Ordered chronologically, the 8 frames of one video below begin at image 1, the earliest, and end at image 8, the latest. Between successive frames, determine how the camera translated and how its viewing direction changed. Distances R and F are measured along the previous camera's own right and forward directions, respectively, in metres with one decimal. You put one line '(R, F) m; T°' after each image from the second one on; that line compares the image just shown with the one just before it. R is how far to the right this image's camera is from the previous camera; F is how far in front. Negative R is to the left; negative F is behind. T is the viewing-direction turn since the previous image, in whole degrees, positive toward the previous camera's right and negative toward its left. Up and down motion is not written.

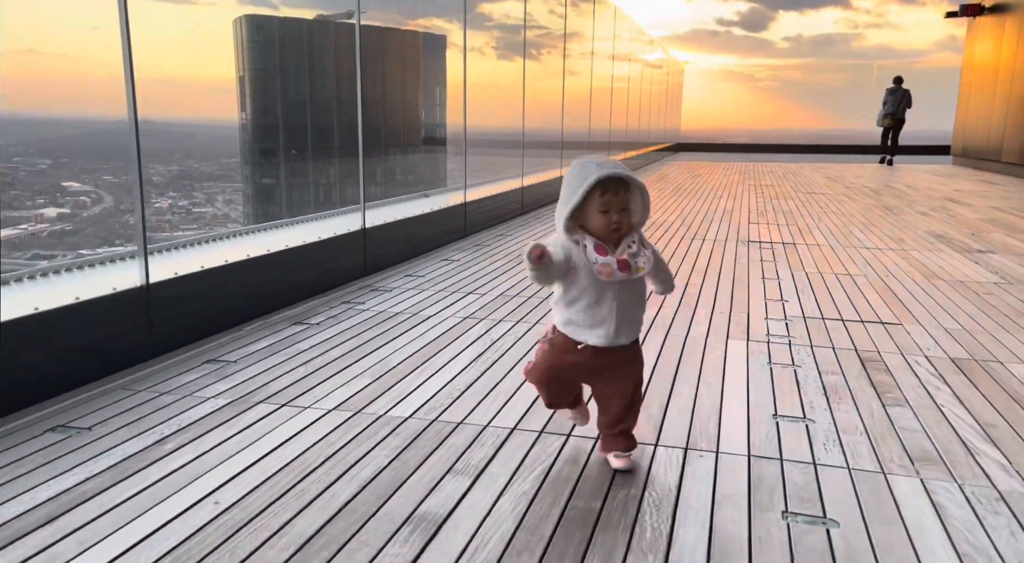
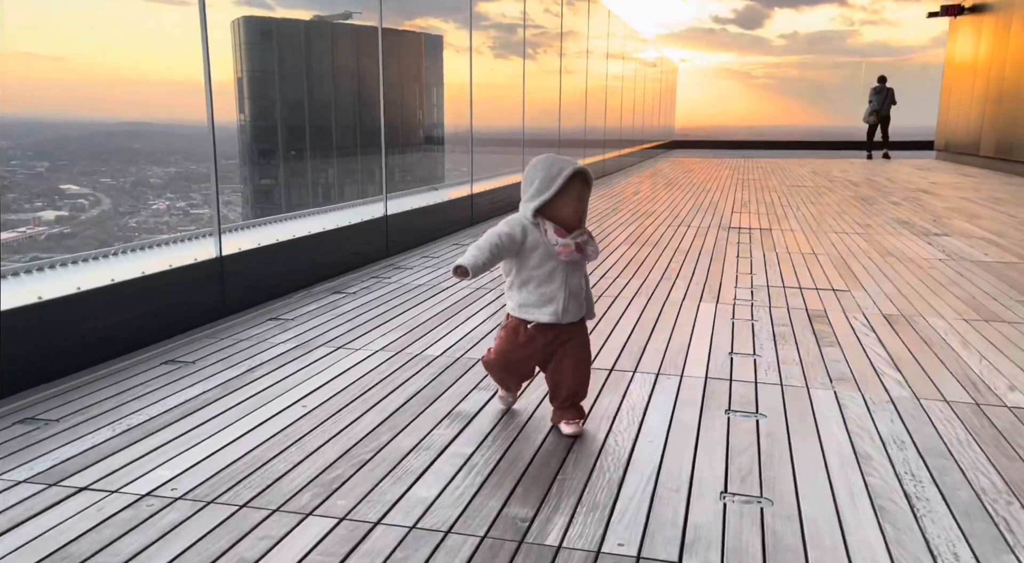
(+0.1, +0.8) m; 0°
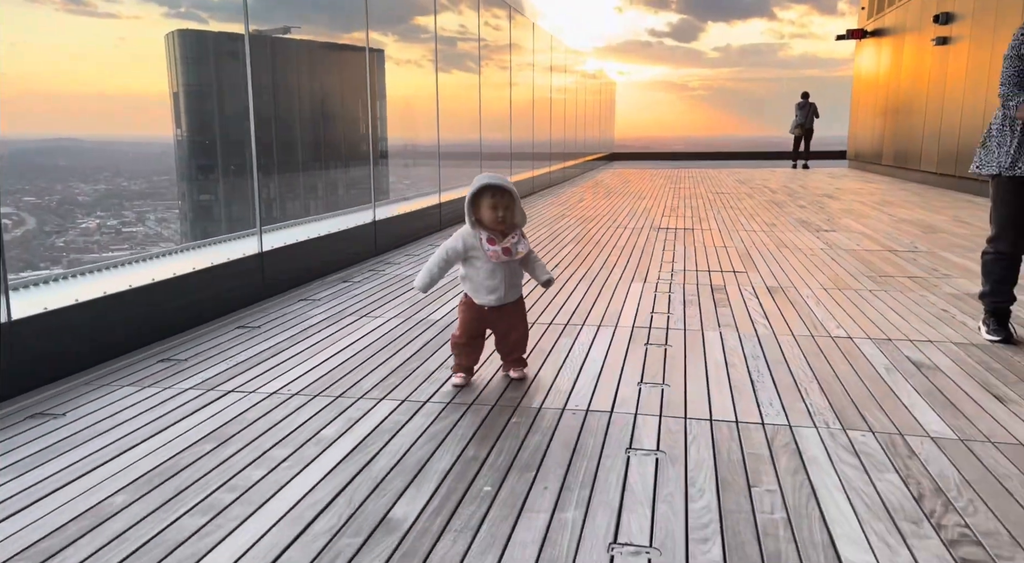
(-0.2, -0.9) m; +4°
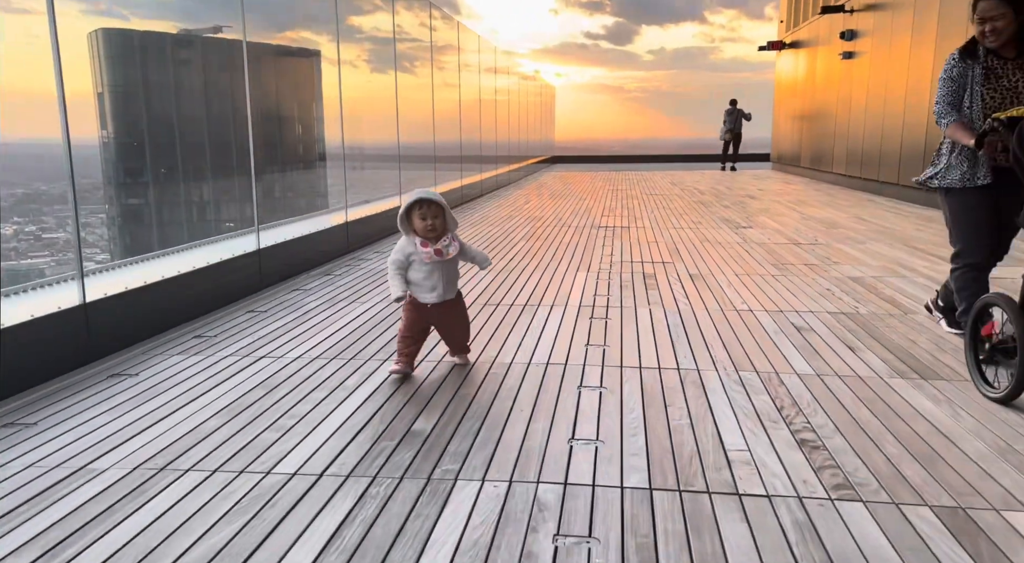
(-0.1, -0.7) m; +5°
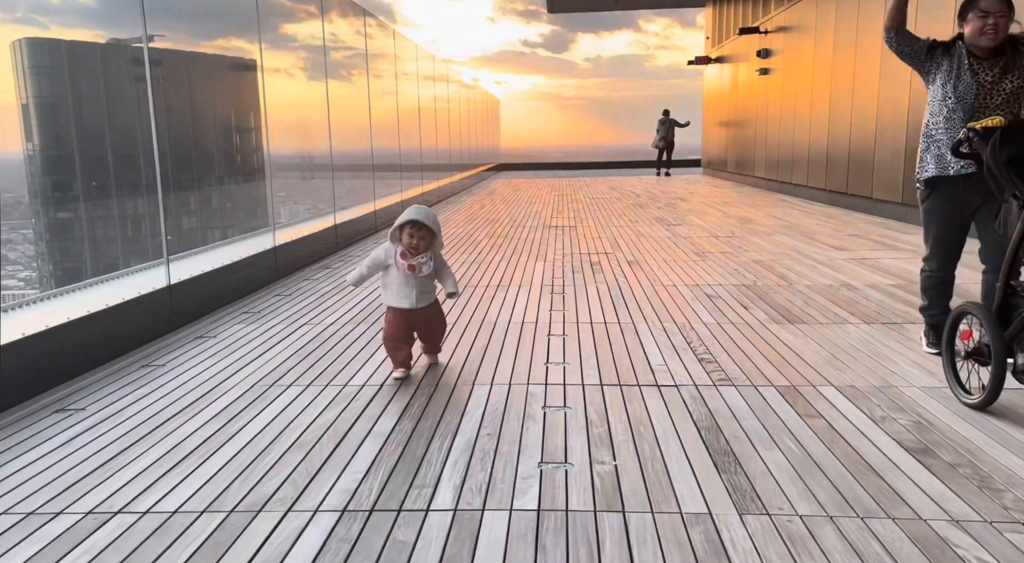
(-0.2, -1.0) m; +5°
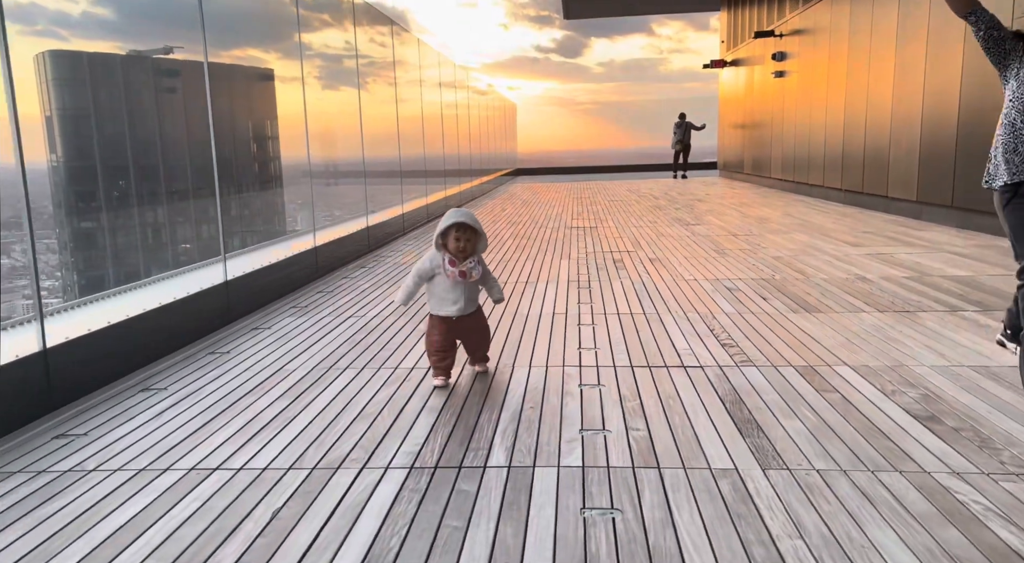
(-0.1, -0.3) m; -1°
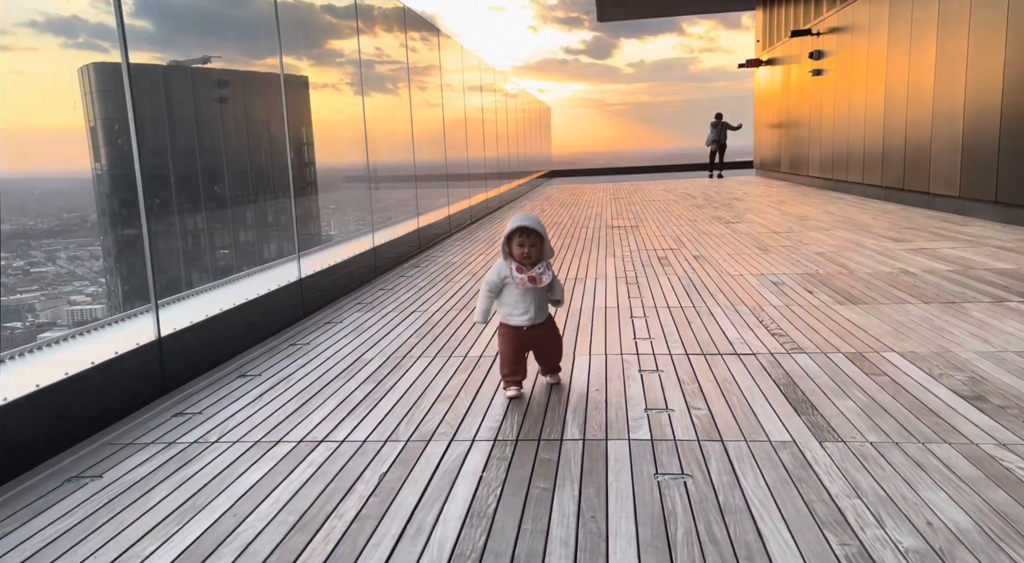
(-0.1, -0.2) m; -3°
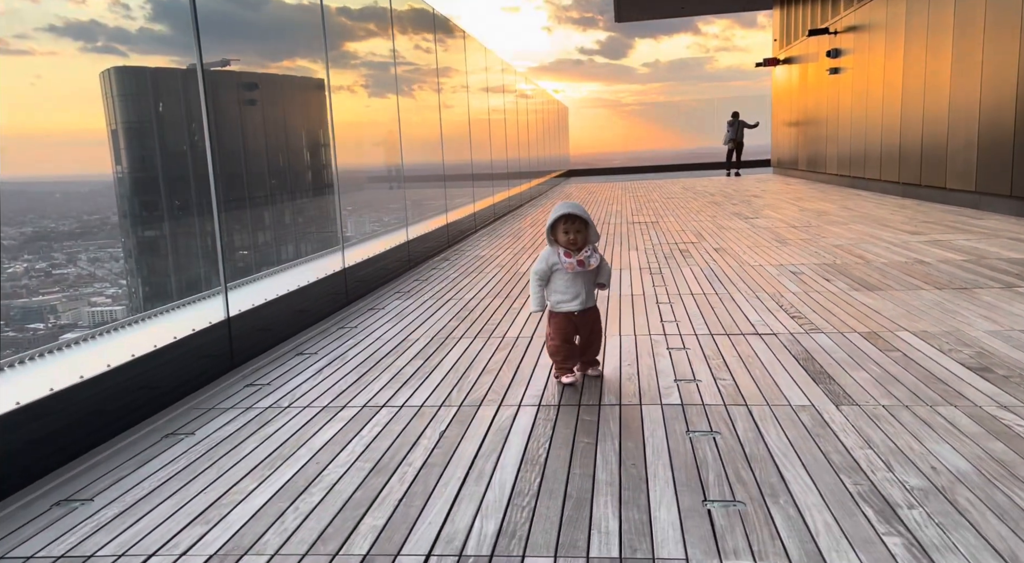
(-0.1, -0.3) m; -1°
